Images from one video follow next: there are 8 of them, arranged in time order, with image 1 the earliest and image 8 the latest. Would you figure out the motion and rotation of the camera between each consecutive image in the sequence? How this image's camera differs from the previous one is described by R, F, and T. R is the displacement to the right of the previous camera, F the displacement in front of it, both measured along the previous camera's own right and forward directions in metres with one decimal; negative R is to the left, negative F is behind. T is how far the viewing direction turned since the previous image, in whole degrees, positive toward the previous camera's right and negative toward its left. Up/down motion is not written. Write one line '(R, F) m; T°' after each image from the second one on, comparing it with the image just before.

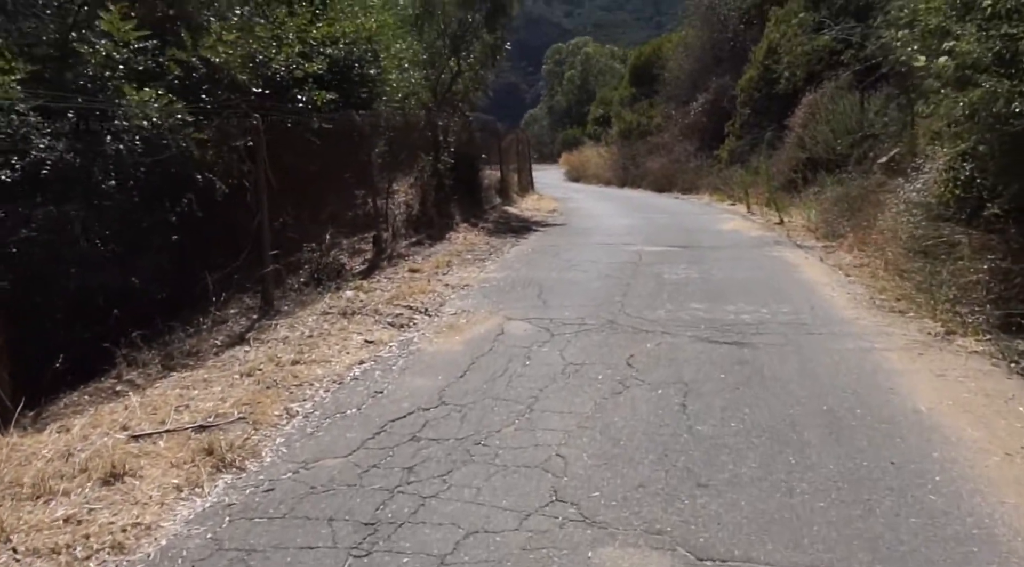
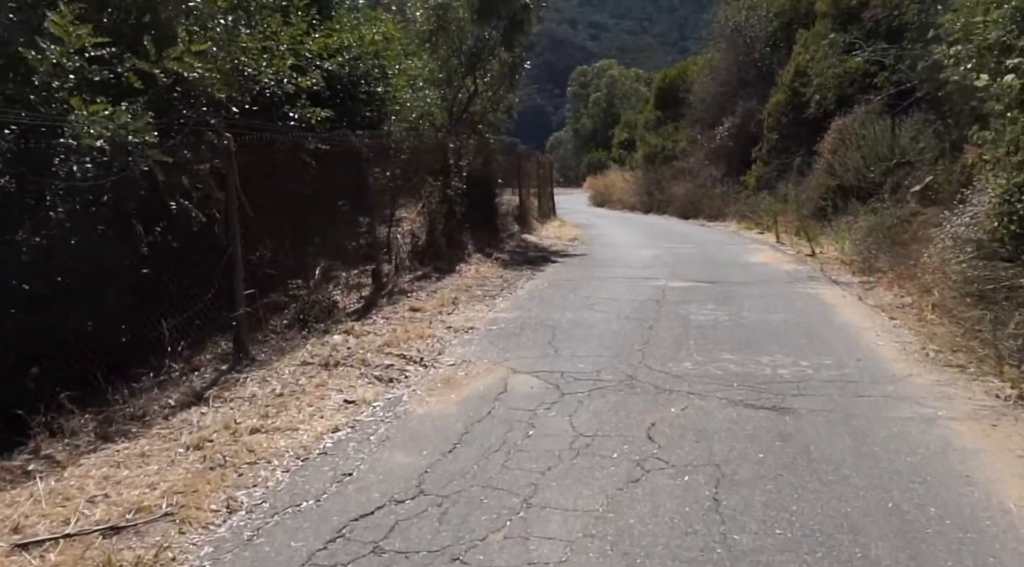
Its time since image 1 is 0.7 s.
(+0.2, +1.0) m; -2°
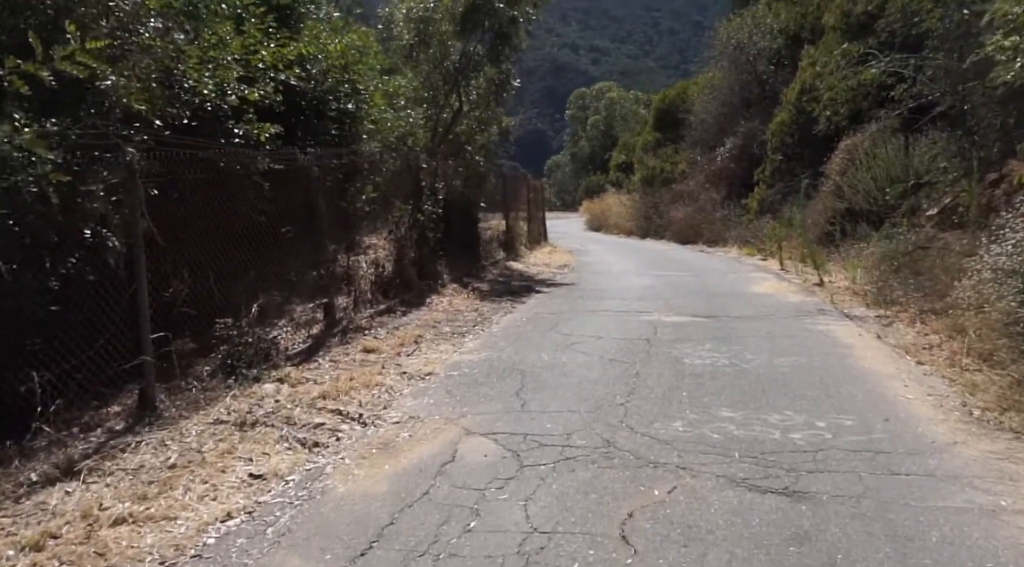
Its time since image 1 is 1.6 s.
(+0.3, +1.2) m; 0°
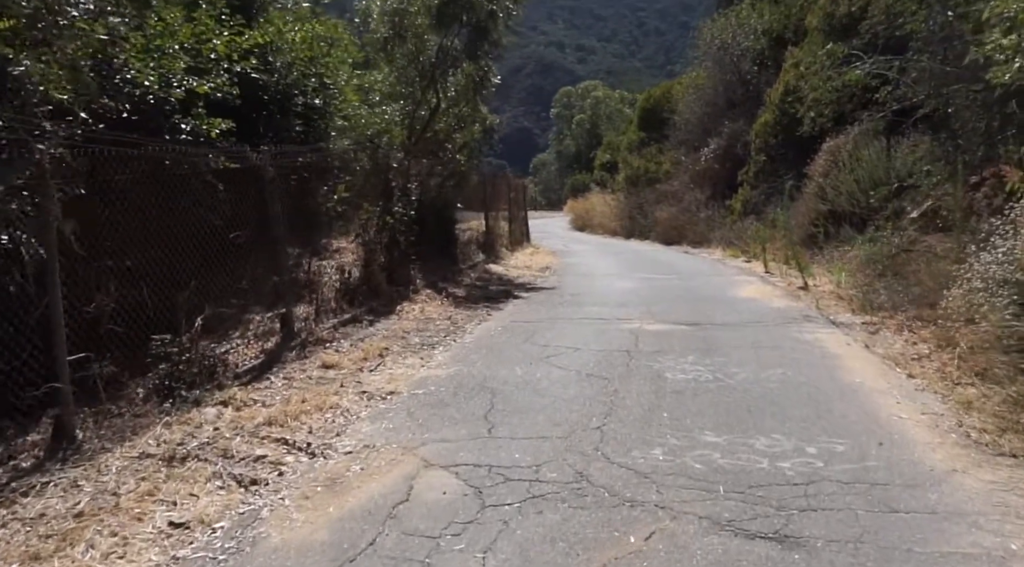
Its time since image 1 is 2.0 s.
(+0.2, +0.6) m; +1°
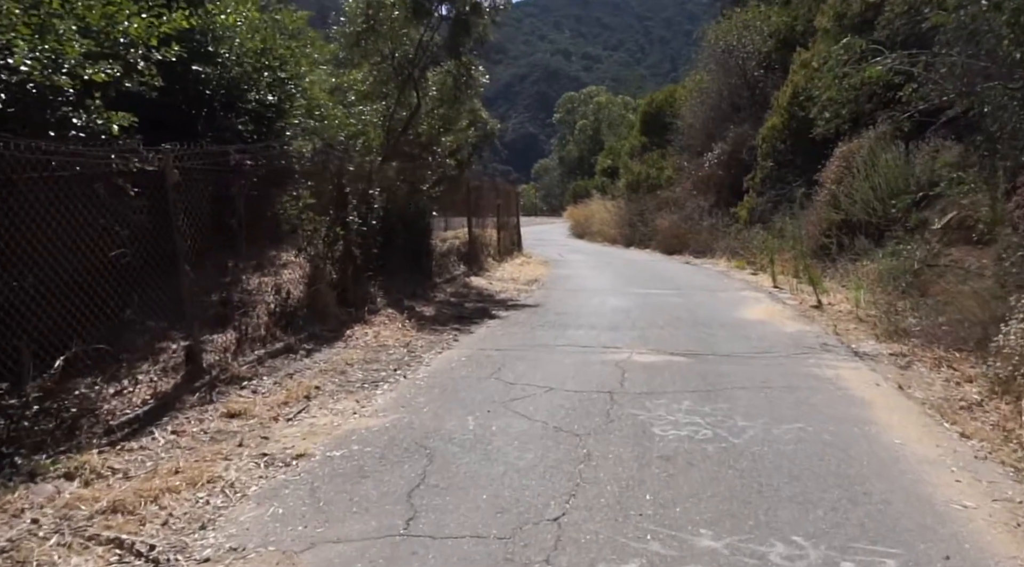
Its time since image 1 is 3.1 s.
(+0.4, +1.6) m; 0°
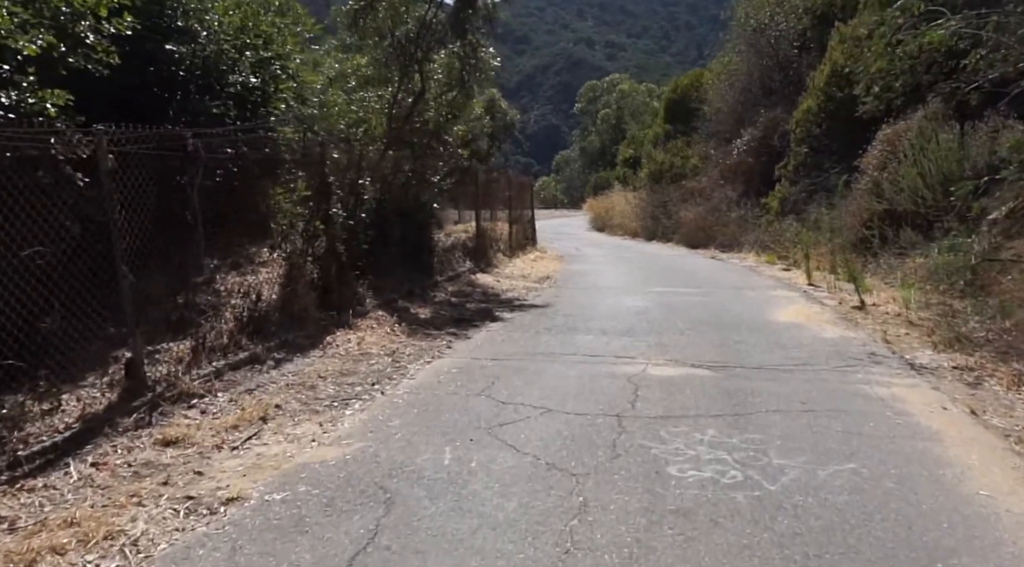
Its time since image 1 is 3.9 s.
(+0.2, +1.1) m; -1°
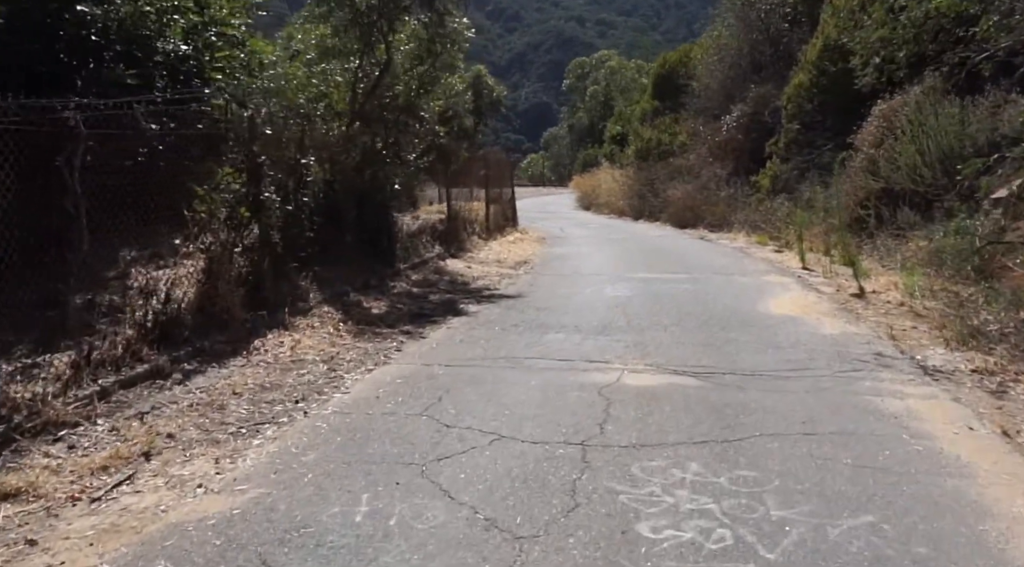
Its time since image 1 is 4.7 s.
(+0.3, +1.1) m; +1°
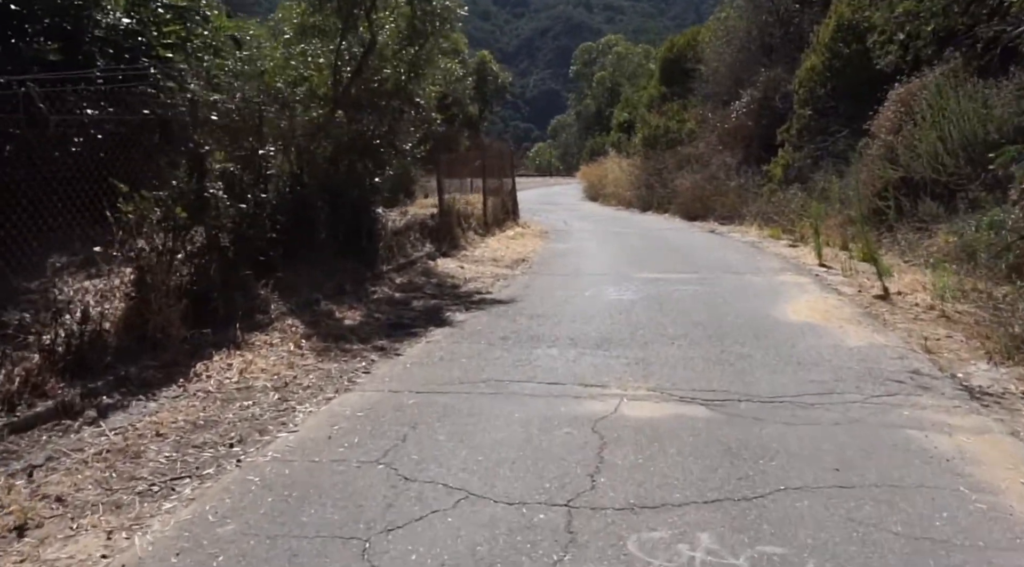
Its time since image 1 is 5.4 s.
(+0.2, +1.0) m; -1°
